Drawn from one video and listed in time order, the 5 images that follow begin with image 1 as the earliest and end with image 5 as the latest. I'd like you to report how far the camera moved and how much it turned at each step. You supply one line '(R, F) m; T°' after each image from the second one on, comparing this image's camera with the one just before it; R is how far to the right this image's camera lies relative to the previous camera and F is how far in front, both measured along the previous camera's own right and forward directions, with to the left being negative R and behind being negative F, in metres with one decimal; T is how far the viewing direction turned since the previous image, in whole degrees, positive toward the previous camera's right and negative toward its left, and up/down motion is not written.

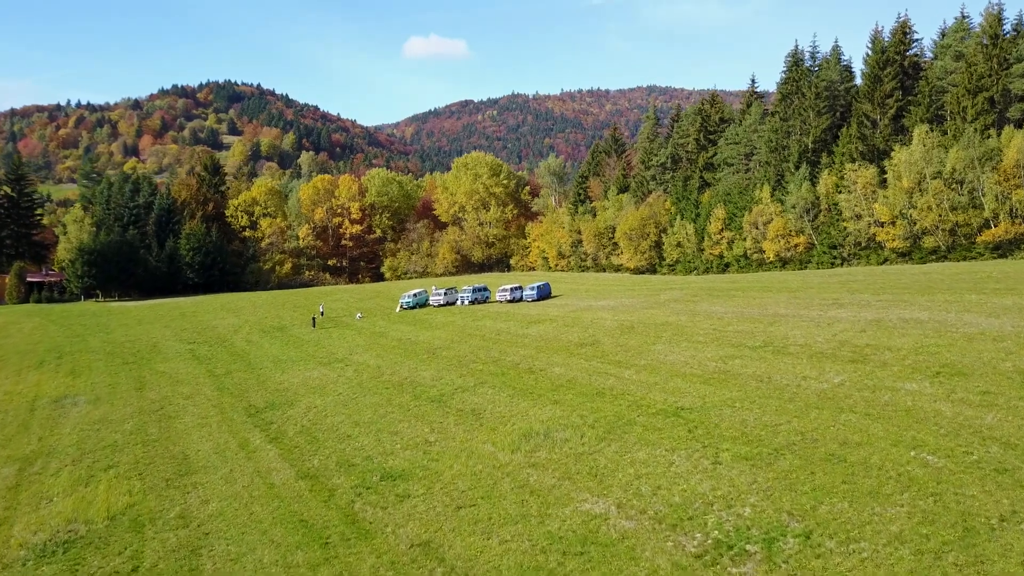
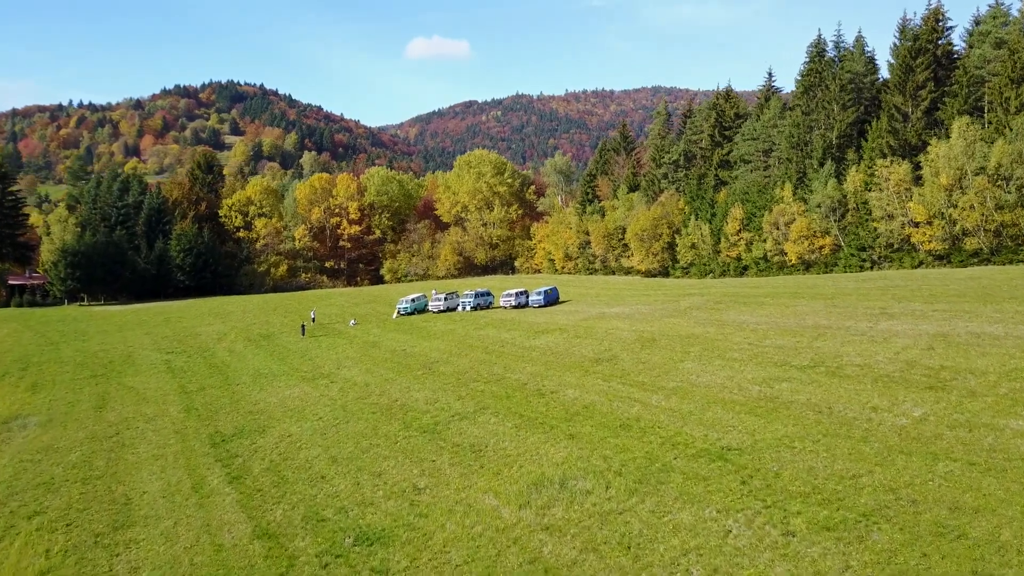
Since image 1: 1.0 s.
(-0.1, +4.5) m; 0°
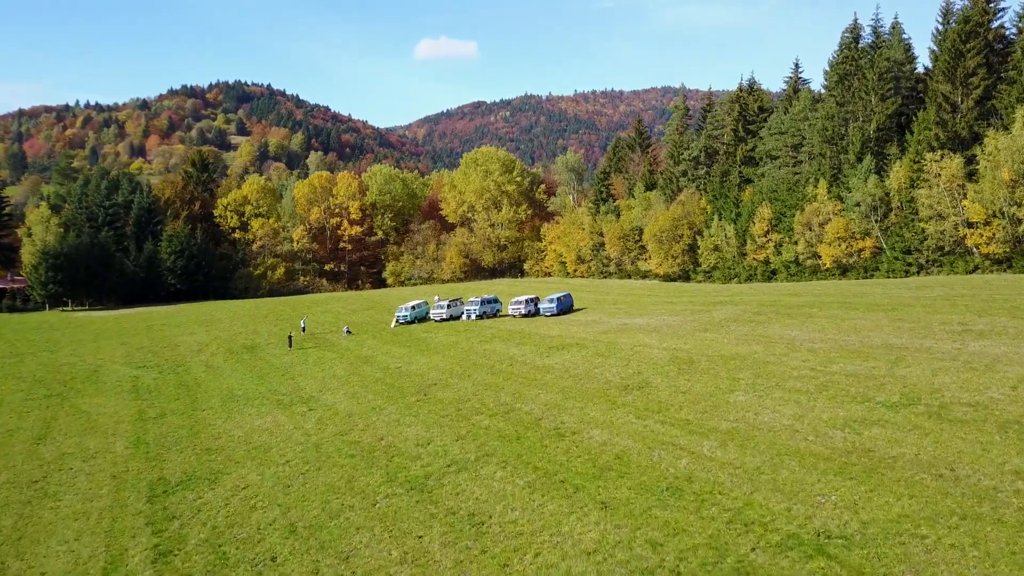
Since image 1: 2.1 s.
(-0.1, +5.6) m; -1°
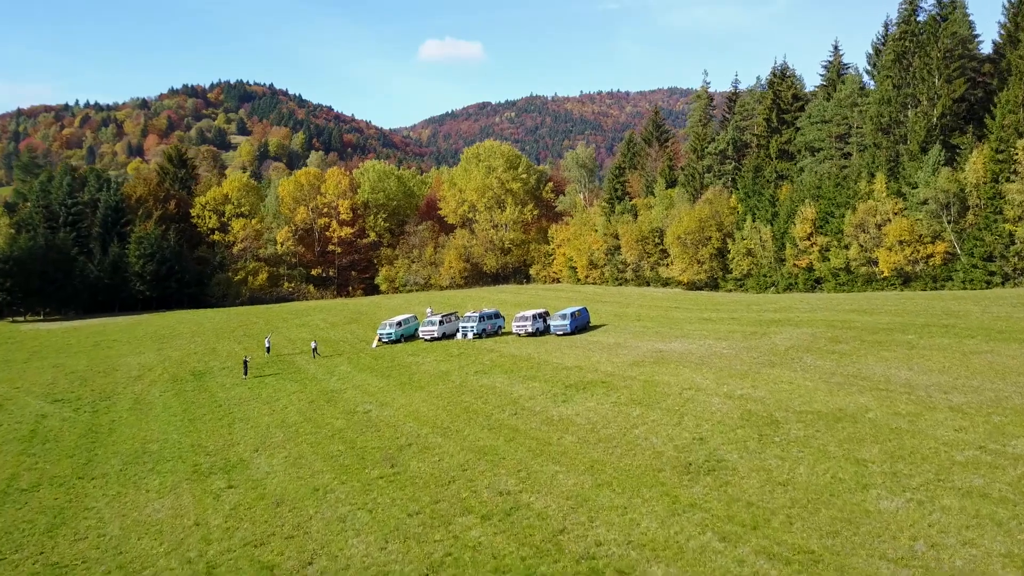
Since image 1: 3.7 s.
(0.0, +9.2) m; 0°
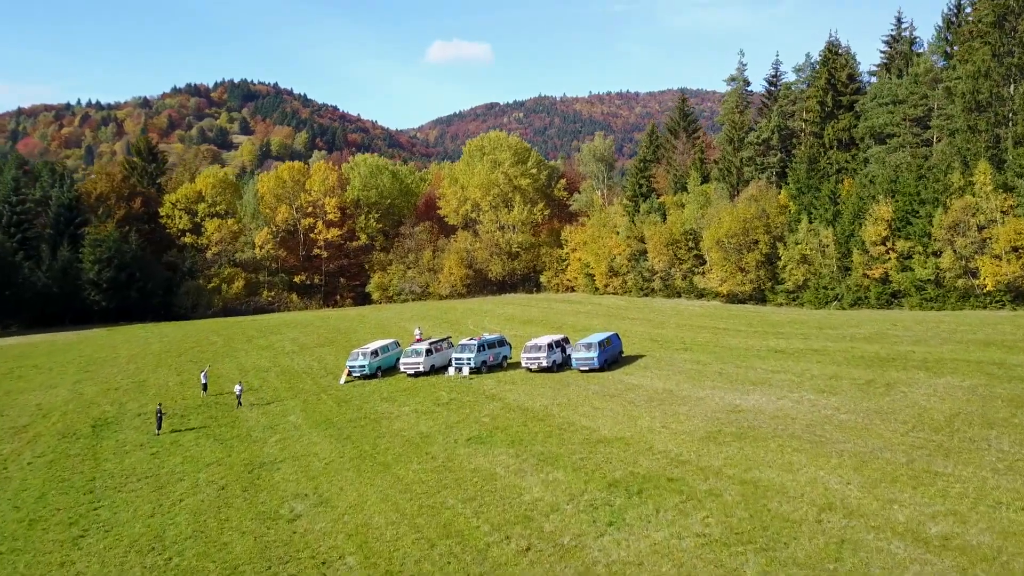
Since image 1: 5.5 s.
(-0.1, +11.0) m; -1°
